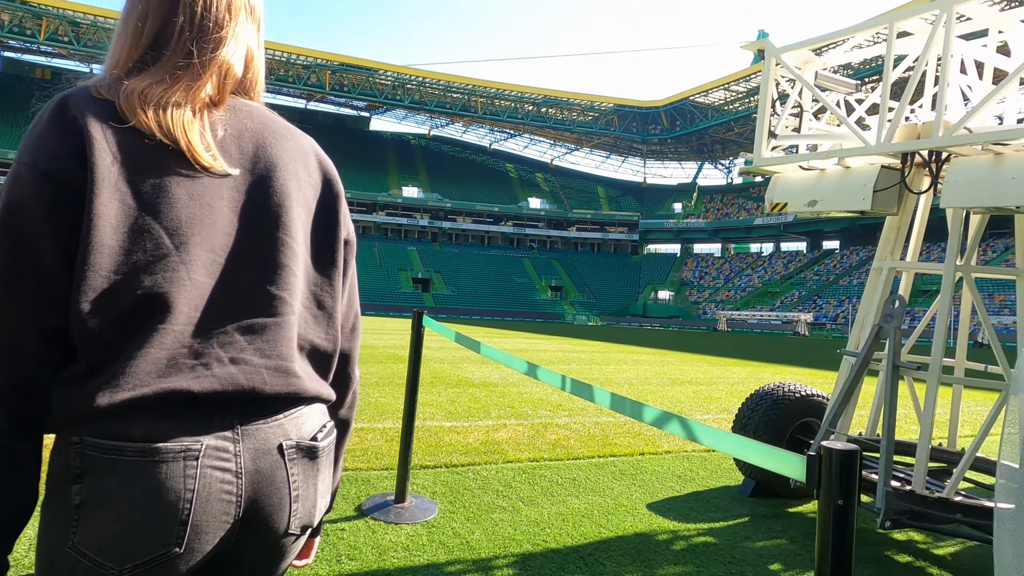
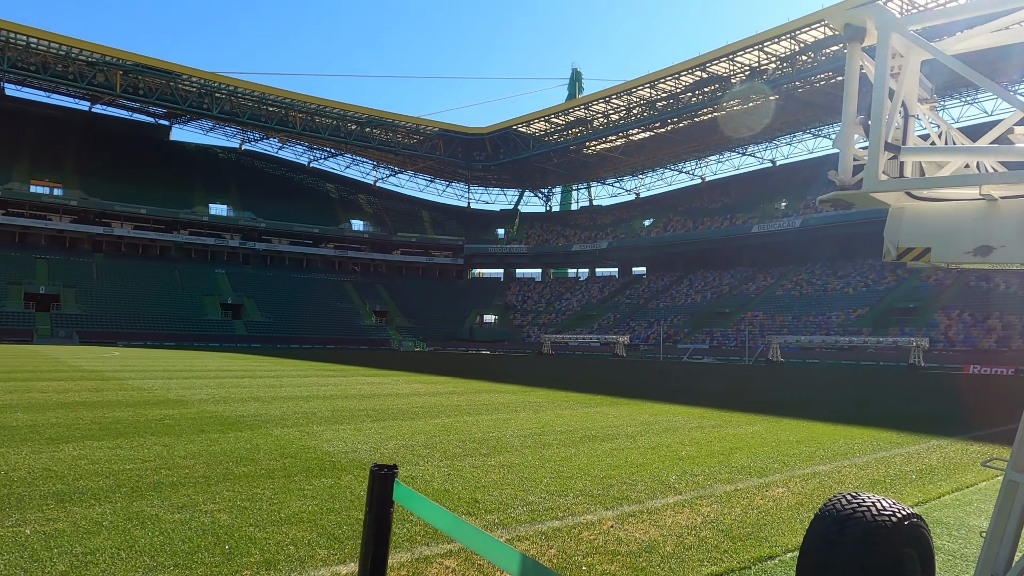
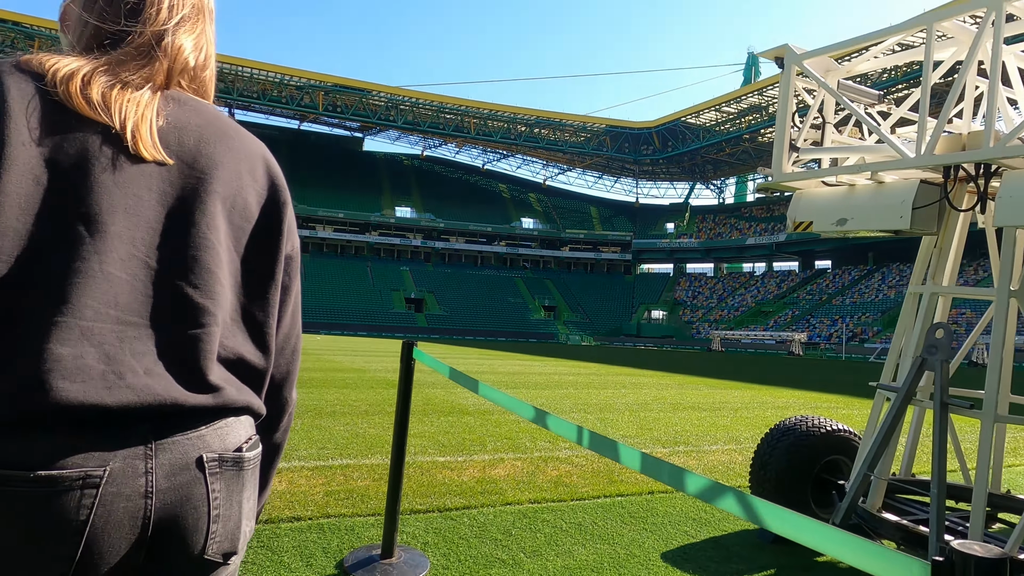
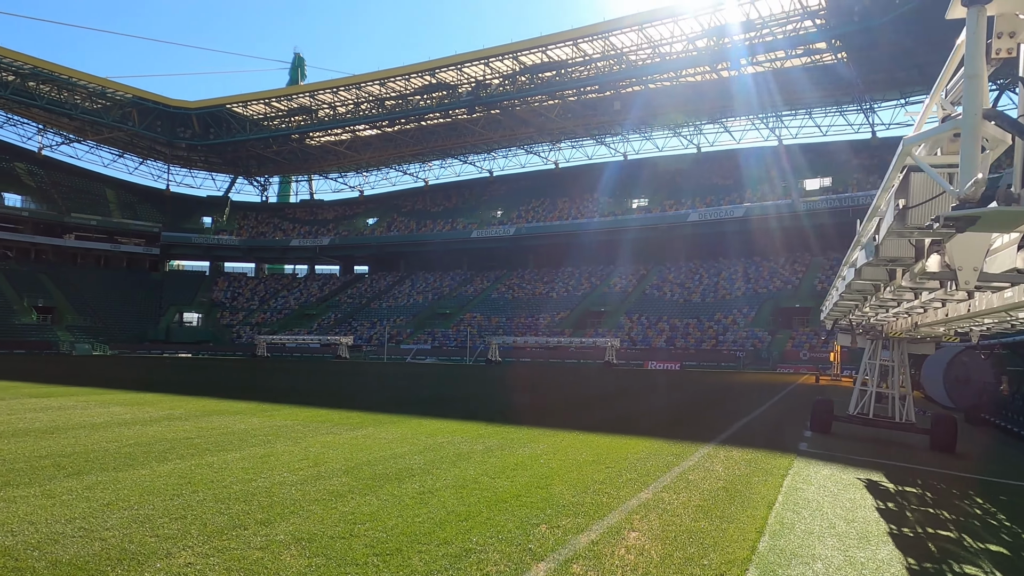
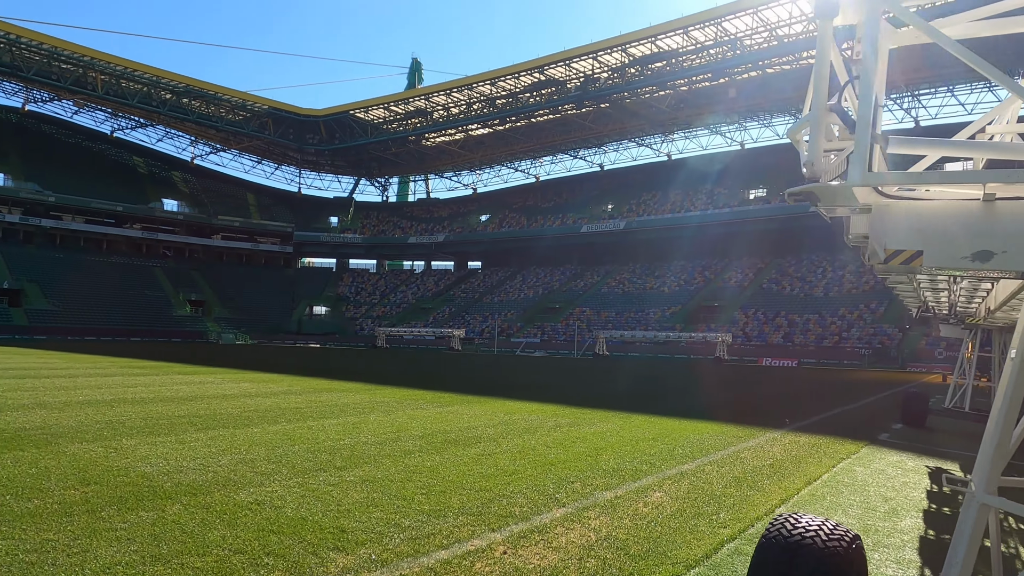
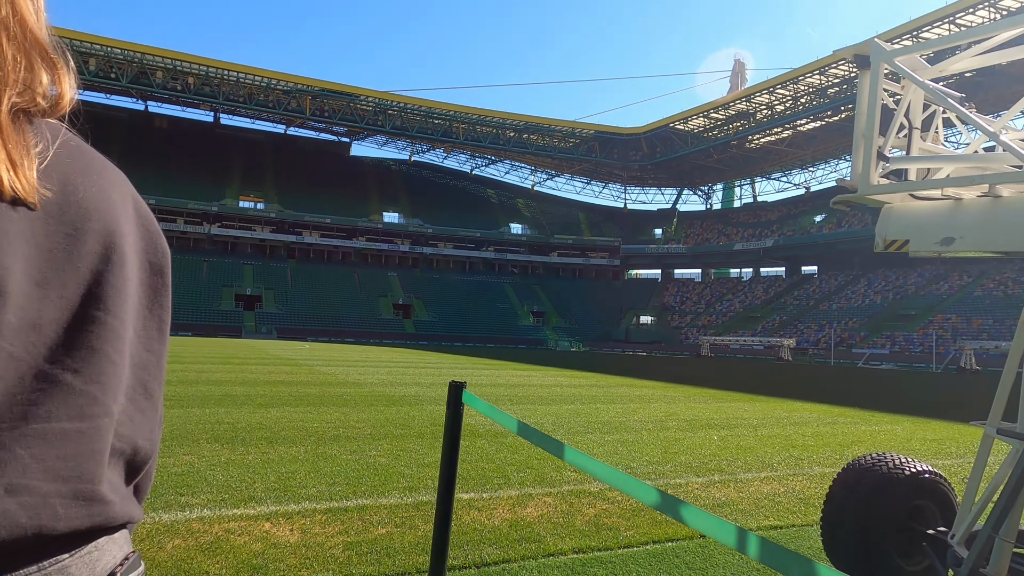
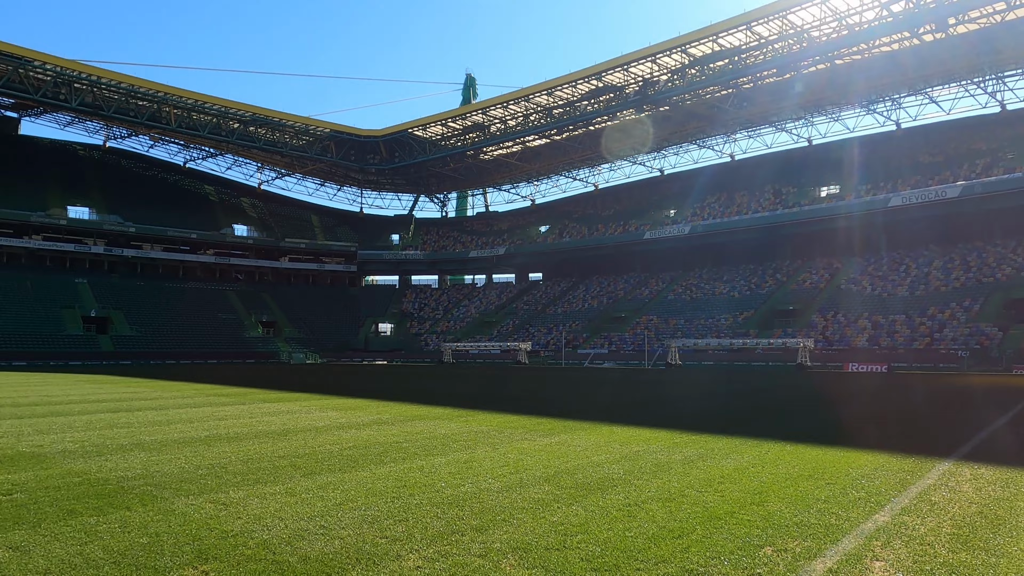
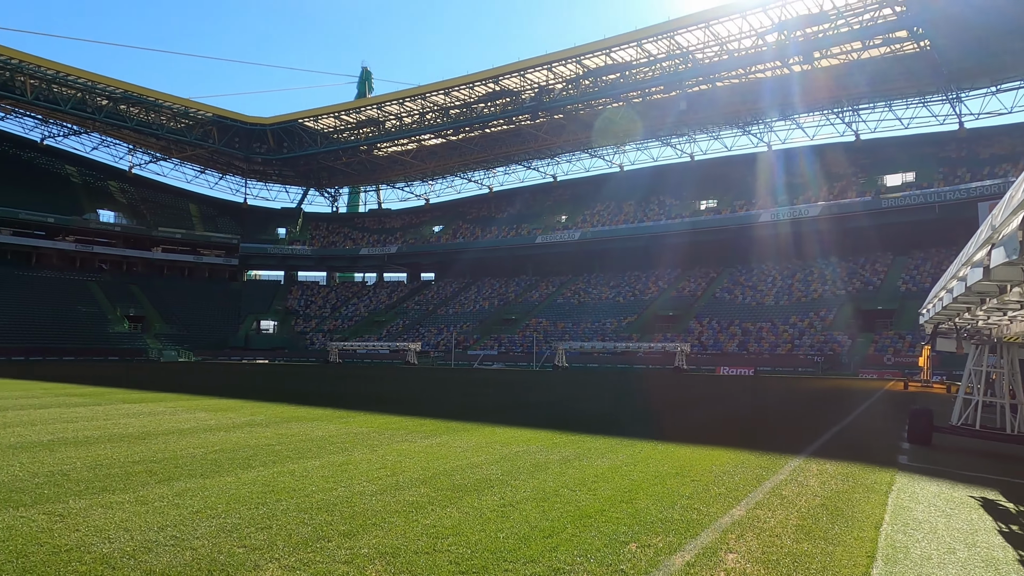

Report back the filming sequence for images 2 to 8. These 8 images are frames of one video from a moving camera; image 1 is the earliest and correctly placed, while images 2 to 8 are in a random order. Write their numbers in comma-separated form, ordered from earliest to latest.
3, 6, 2, 5, 4, 8, 7
